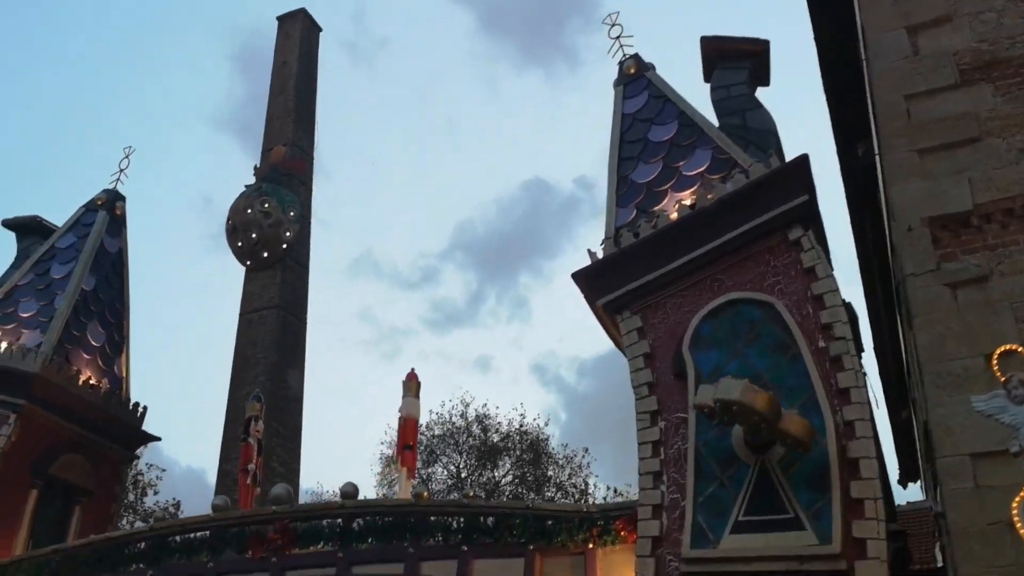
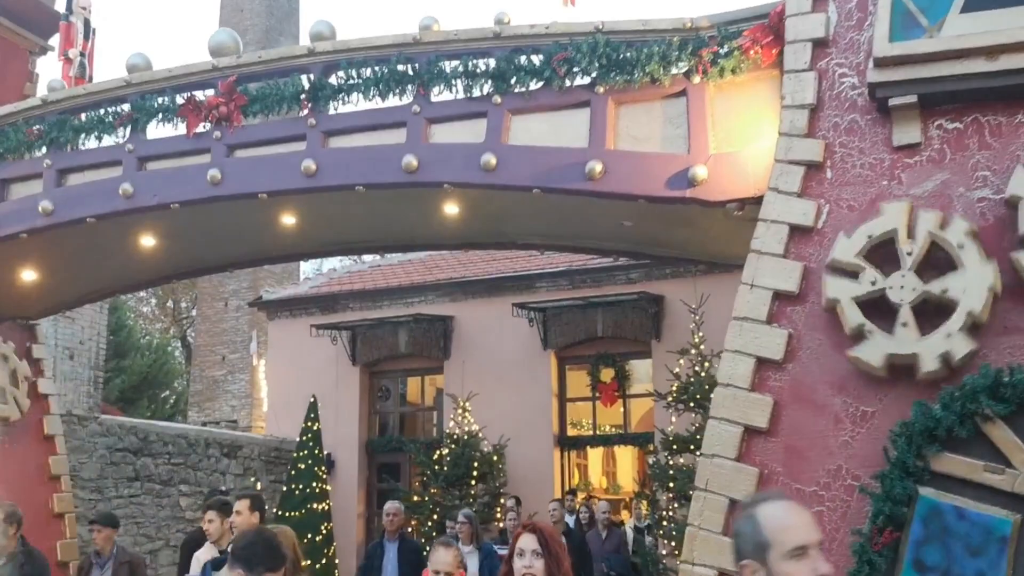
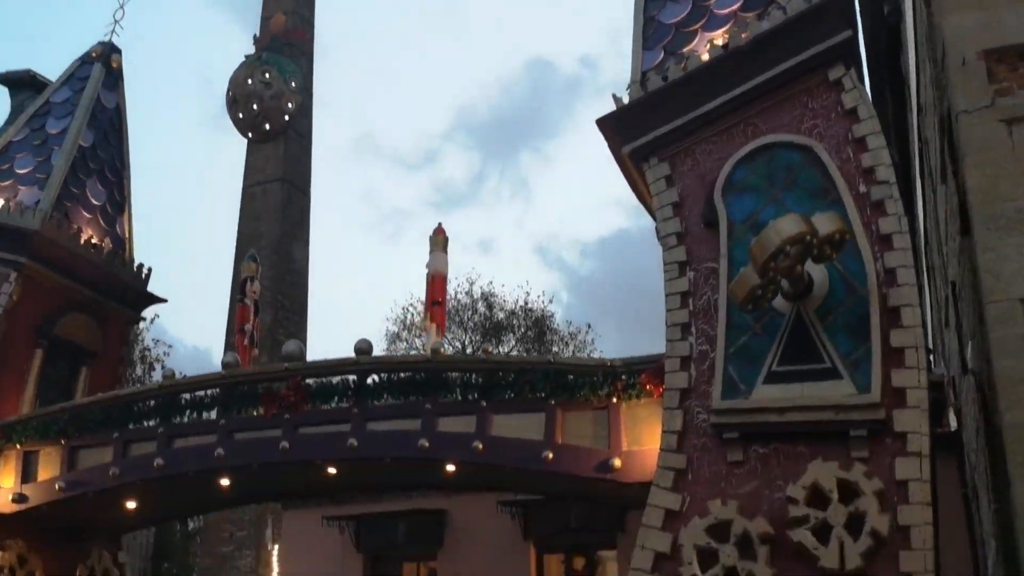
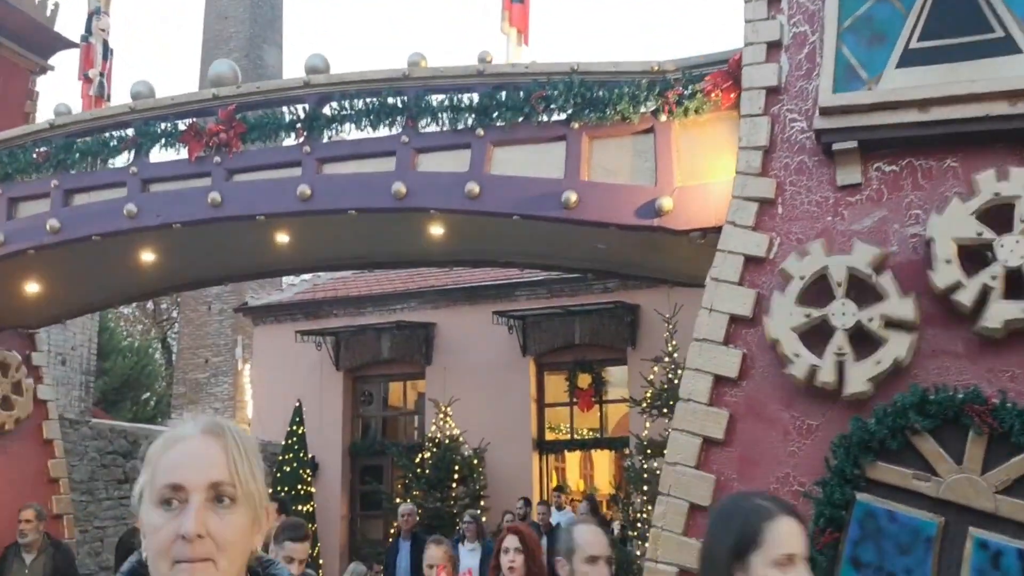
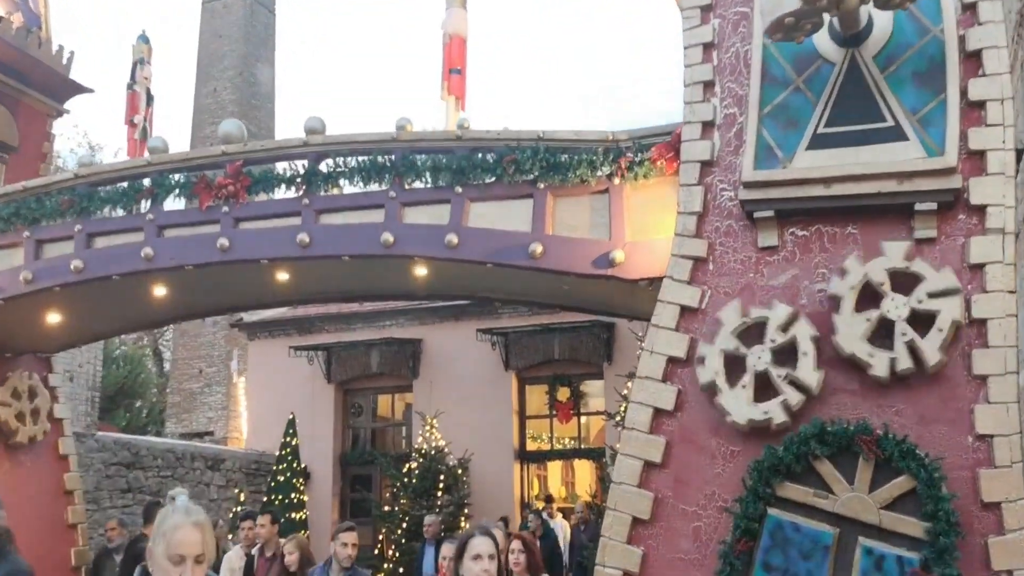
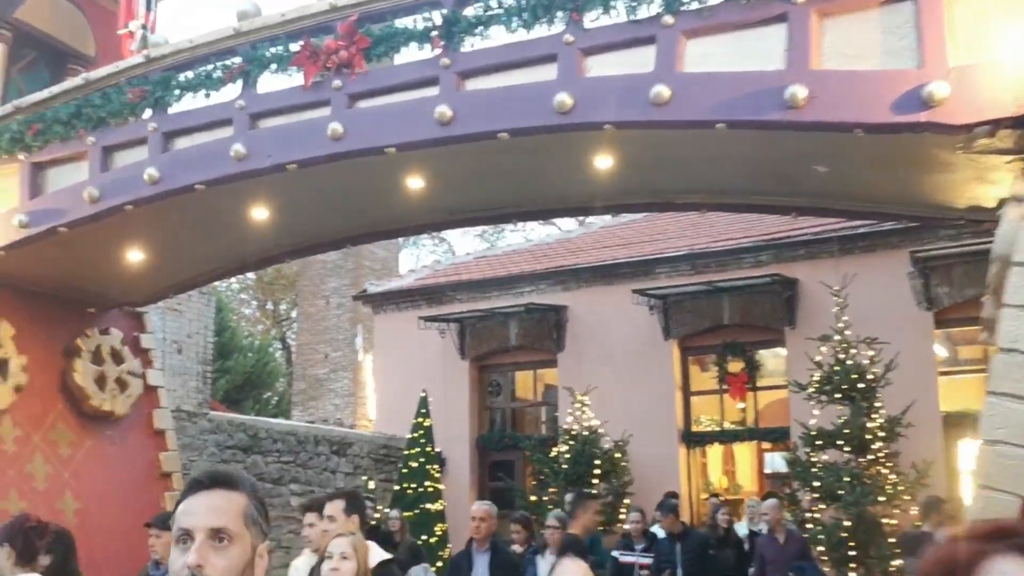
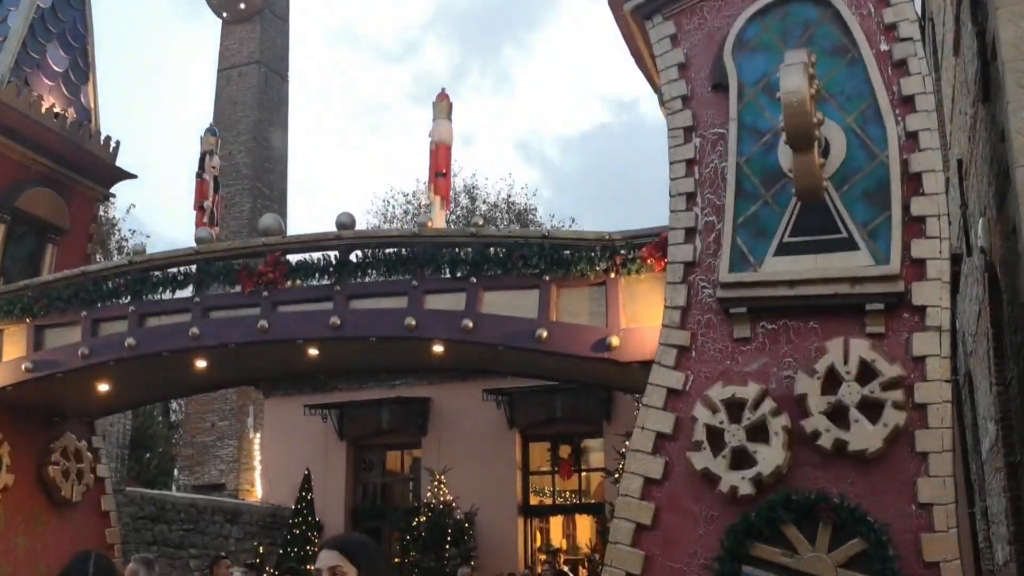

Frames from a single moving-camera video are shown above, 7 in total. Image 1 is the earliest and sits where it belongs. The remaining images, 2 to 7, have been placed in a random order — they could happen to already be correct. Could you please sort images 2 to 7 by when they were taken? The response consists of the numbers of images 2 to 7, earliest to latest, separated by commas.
3, 7, 5, 4, 2, 6
